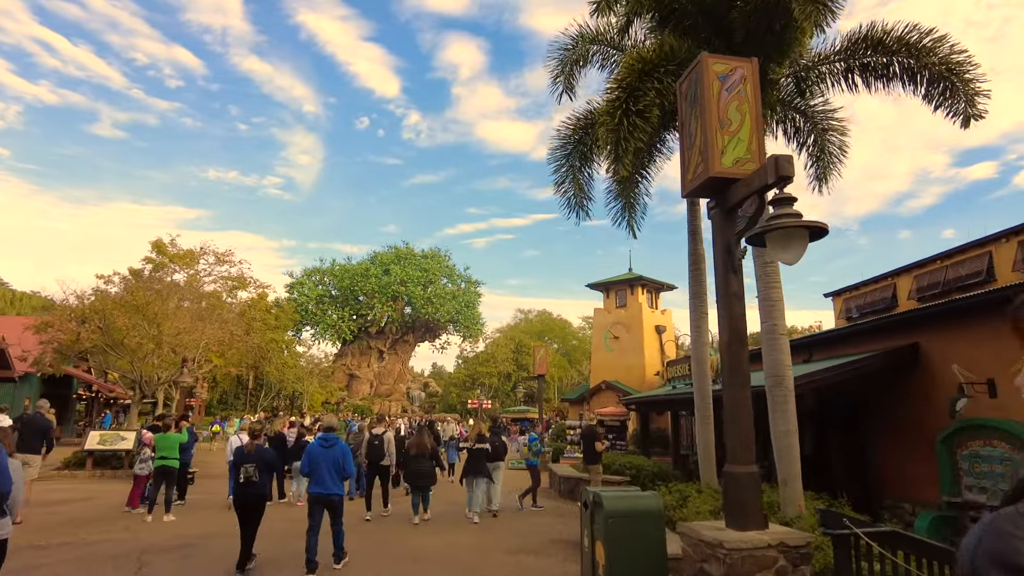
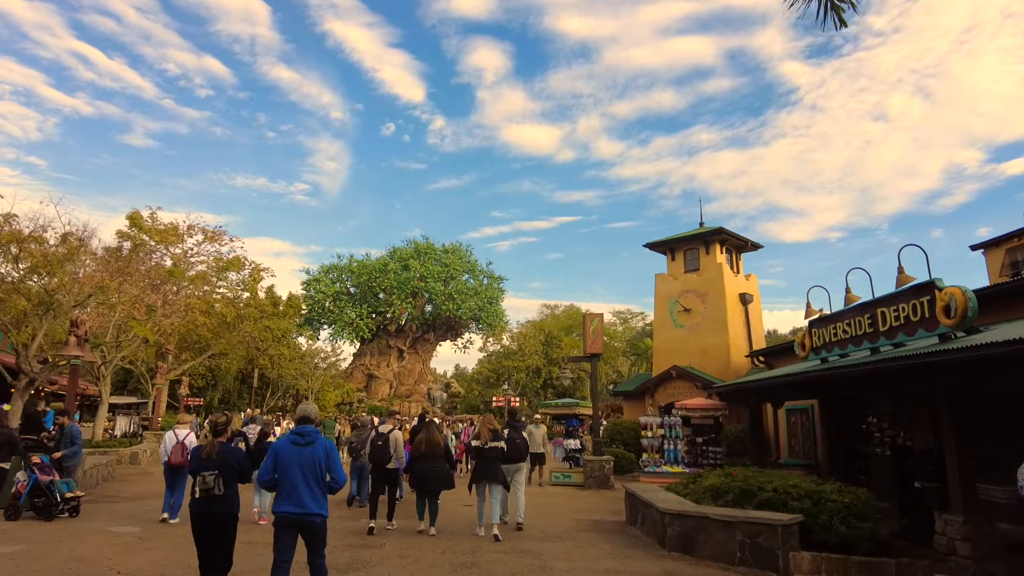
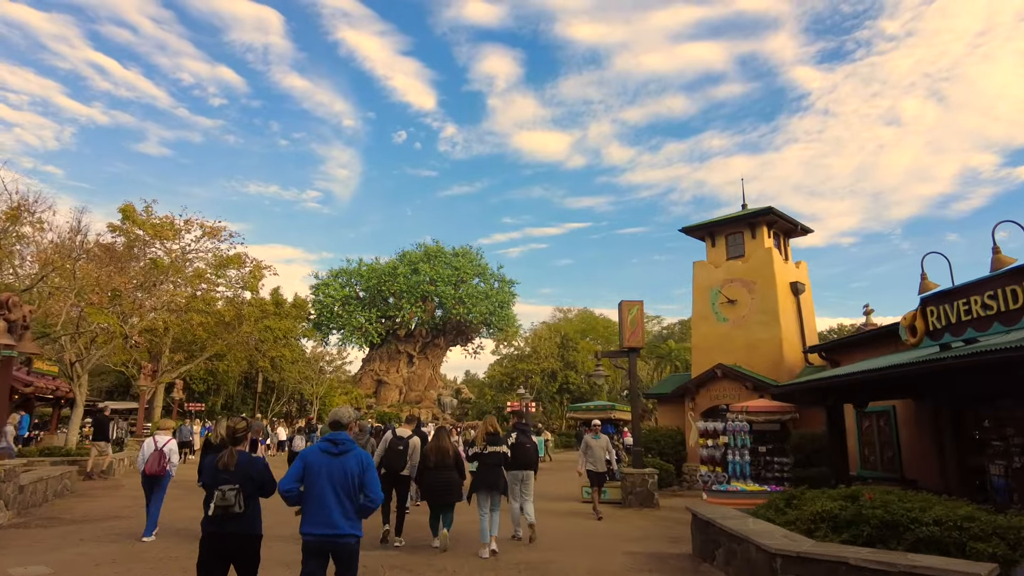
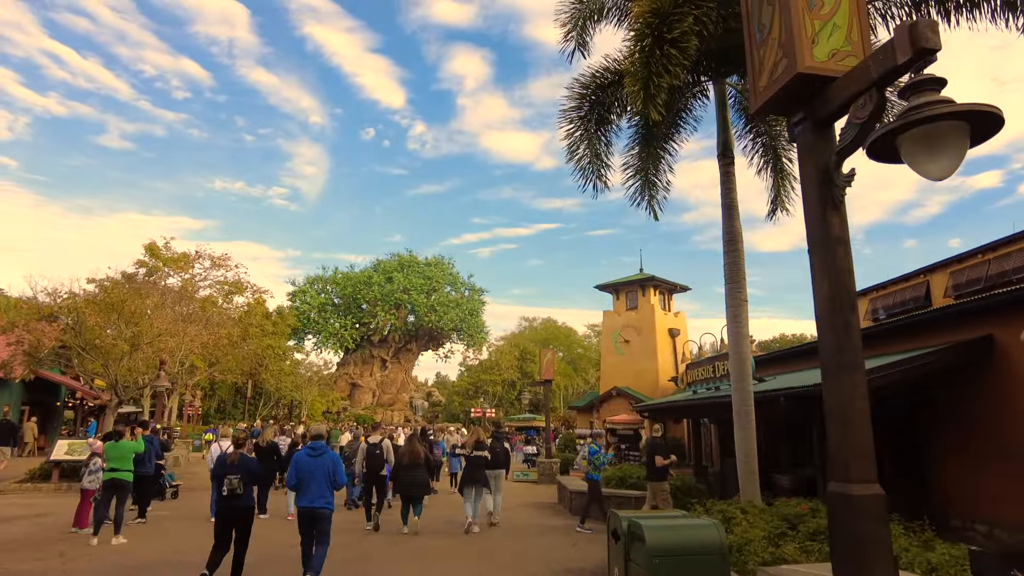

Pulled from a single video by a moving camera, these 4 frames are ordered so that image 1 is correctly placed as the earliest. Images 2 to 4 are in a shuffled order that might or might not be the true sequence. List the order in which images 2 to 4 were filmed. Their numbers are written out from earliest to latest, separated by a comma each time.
4, 2, 3
